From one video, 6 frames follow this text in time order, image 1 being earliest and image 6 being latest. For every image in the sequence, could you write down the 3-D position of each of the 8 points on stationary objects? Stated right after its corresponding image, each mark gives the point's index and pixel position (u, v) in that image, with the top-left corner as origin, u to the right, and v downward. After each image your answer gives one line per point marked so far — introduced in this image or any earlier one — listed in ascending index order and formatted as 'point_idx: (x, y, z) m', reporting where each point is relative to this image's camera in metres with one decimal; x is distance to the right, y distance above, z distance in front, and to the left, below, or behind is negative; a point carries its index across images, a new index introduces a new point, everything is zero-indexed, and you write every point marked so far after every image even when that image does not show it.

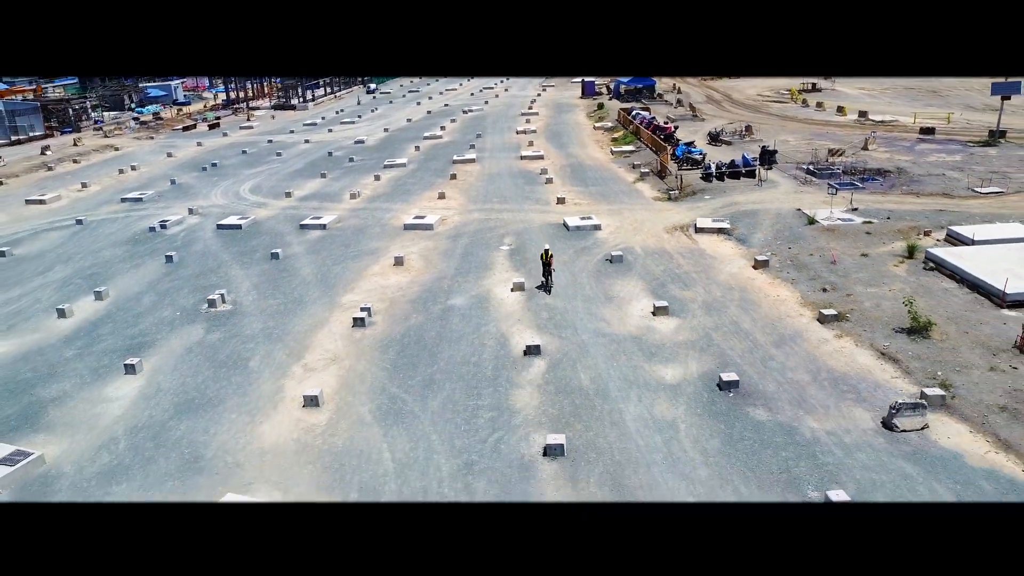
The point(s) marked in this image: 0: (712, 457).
0: (+2.6, -2.1, +14.4) m
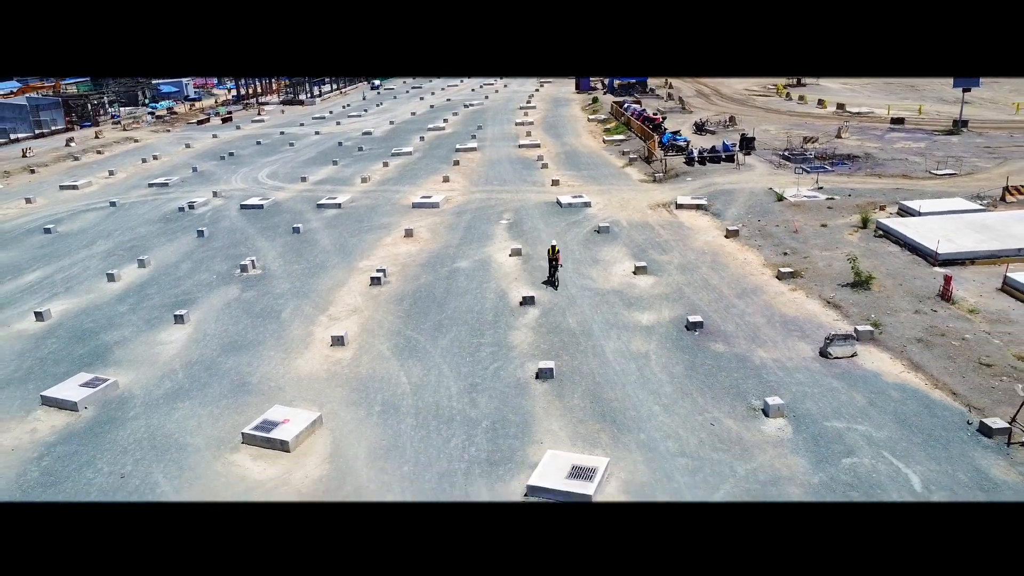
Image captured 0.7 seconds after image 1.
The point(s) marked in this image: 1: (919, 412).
0: (+2.6, -1.3, +17.4) m
1: (+5.7, -1.7, +15.7) m
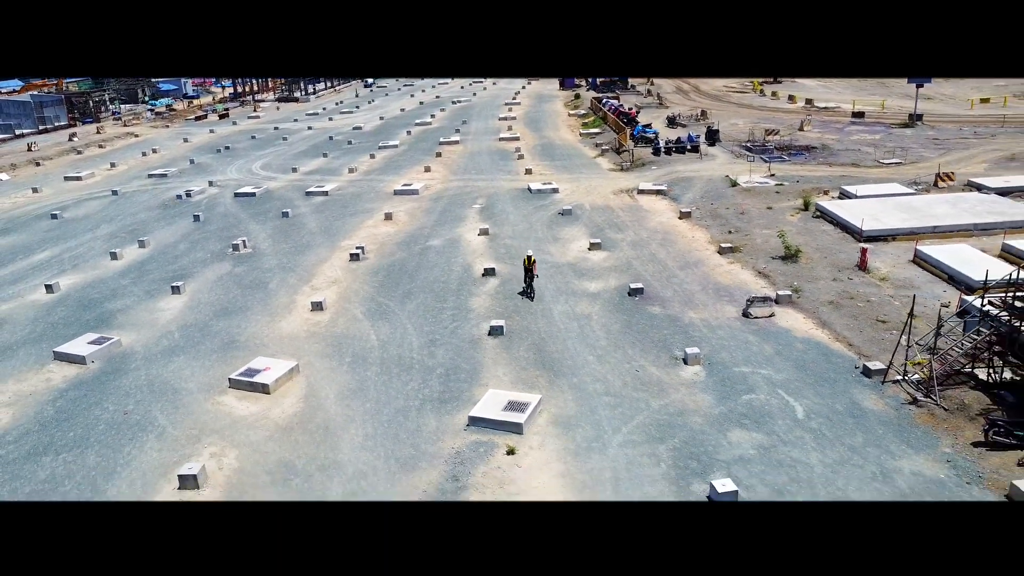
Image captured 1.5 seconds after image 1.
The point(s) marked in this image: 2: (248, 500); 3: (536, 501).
0: (+1.8, -0.7, +19.8) m
1: (+4.9, -1.1, +18.1) m
2: (-3.3, -2.7, +13.9) m
3: (+0.3, -2.6, +13.0) m
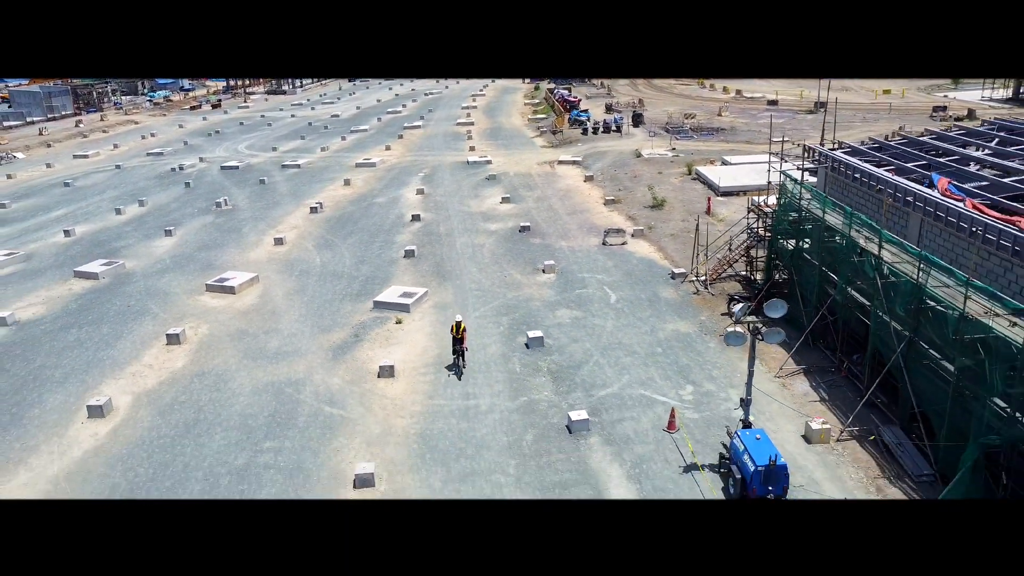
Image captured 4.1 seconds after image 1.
0: (-0.3, +0.8, +26.1) m
1: (+2.8, +0.4, +24.4) m
2: (-5.4, -1.1, +20.2) m
3: (-1.8, -1.1, +19.3) m
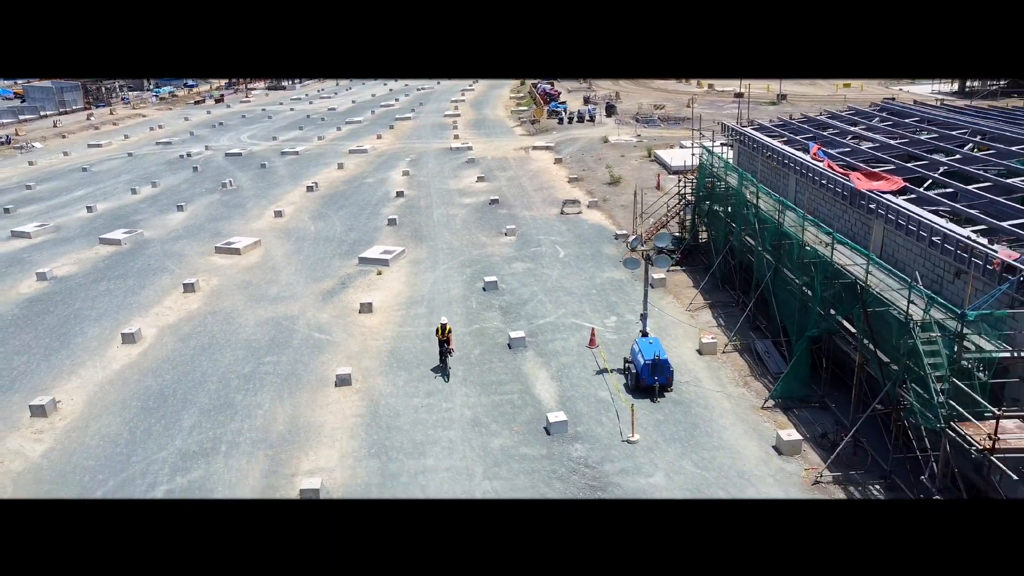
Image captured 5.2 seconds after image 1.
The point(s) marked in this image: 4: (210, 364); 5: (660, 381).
0: (-1.2, +1.8, +30.0) m
1: (+2.0, +1.4, +28.3) m
2: (-6.2, -0.2, +24.0) m
3: (-2.7, -0.1, +23.1) m
4: (-5.2, -1.3, +19.3) m
5: (+2.2, -1.4, +16.5) m
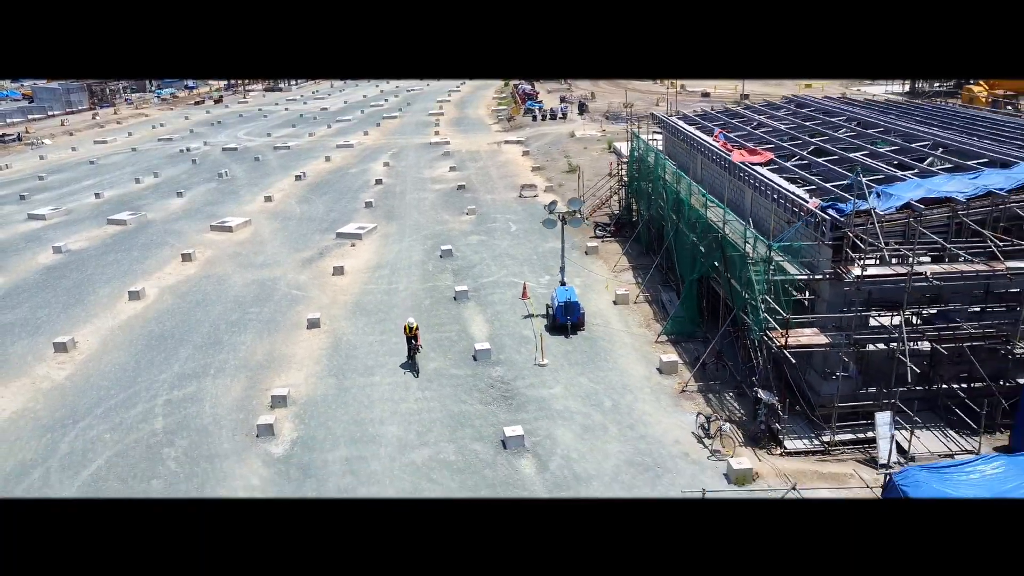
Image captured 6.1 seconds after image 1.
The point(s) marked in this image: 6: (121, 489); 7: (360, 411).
0: (-2.3, +2.5, +33.6) m
1: (+0.9, +2.1, +31.9) m
2: (-7.3, +0.6, +27.6) m
3: (-3.8, +0.6, +26.7) m
4: (-6.3, -0.6, +22.9) m
5: (+1.1, -0.6, +20.1) m
6: (-5.1, -2.6, +14.7) m
7: (-2.3, -1.9, +16.8) m
